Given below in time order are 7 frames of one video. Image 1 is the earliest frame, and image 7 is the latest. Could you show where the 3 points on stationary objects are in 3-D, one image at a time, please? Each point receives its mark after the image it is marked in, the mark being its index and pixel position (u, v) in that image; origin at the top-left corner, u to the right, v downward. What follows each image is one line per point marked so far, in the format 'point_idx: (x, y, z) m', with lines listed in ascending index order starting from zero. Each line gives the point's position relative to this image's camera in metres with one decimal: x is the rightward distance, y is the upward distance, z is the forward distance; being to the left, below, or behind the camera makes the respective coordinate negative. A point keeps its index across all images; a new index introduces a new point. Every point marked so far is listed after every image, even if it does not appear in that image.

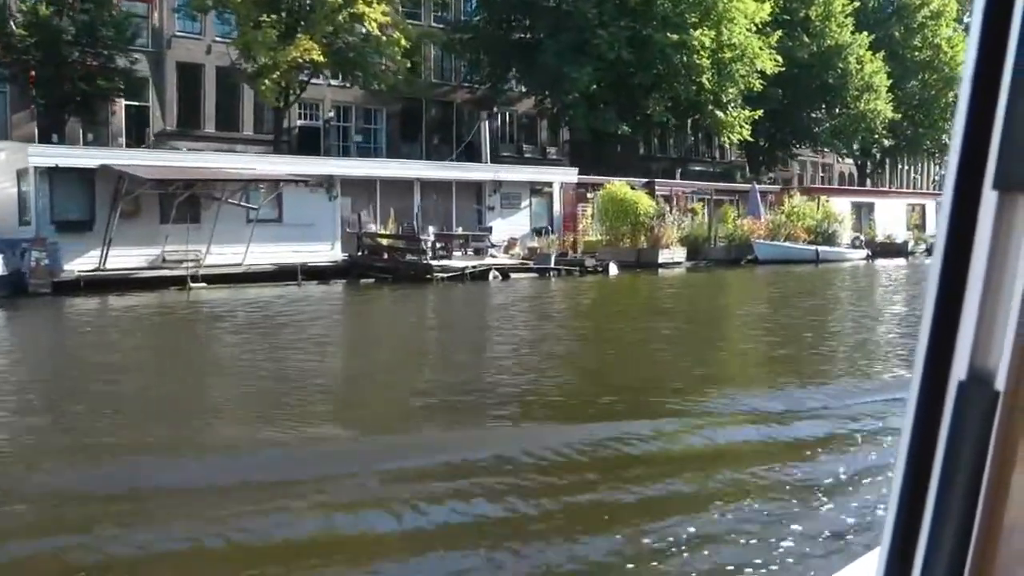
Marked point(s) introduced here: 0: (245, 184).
0: (-2.4, +0.9, +16.5) m
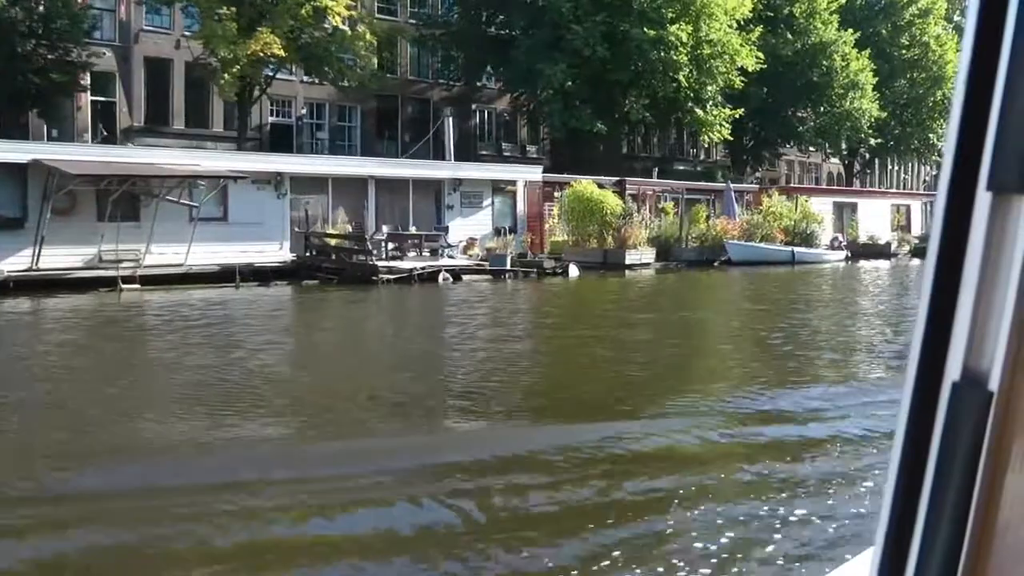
0: (-2.8, +0.9, +15.8) m
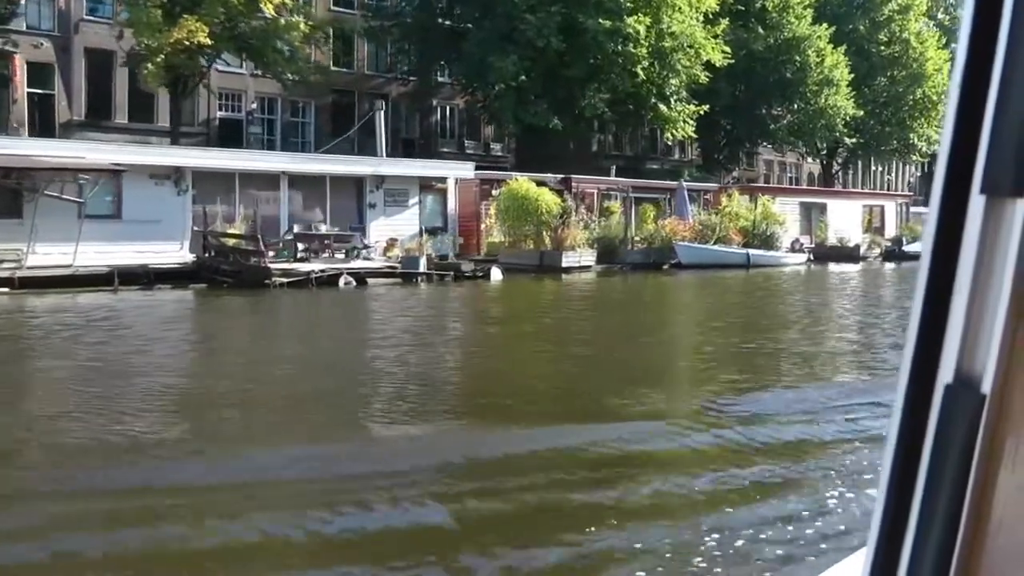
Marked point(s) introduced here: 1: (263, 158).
0: (-3.4, +0.9, +14.6) m
1: (-2.2, +1.2, +17.1) m
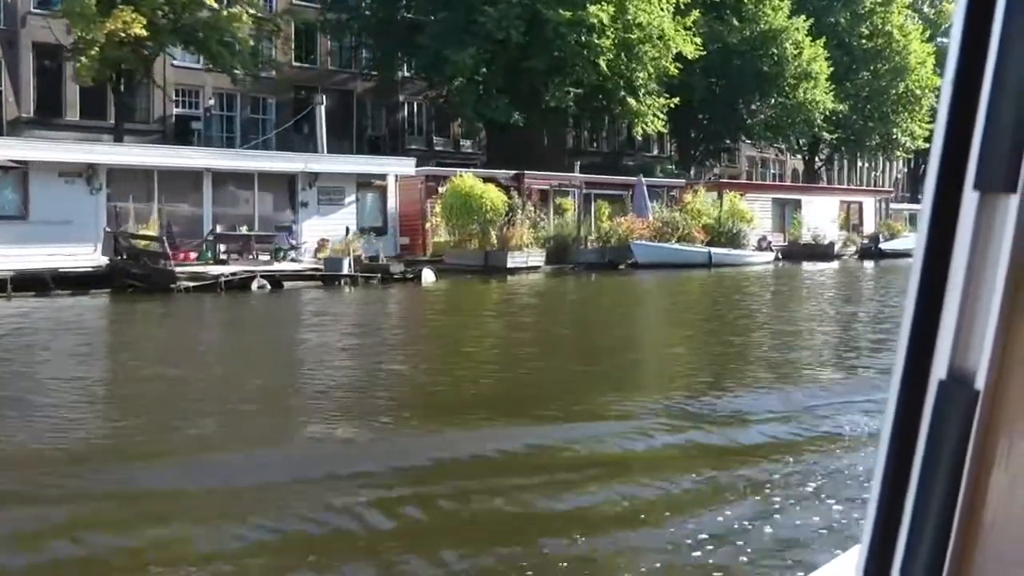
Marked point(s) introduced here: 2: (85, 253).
0: (-3.9, +0.8, +13.6) m
1: (-2.7, +1.1, +16.2) m
2: (-4.3, +0.4, +19.8) m
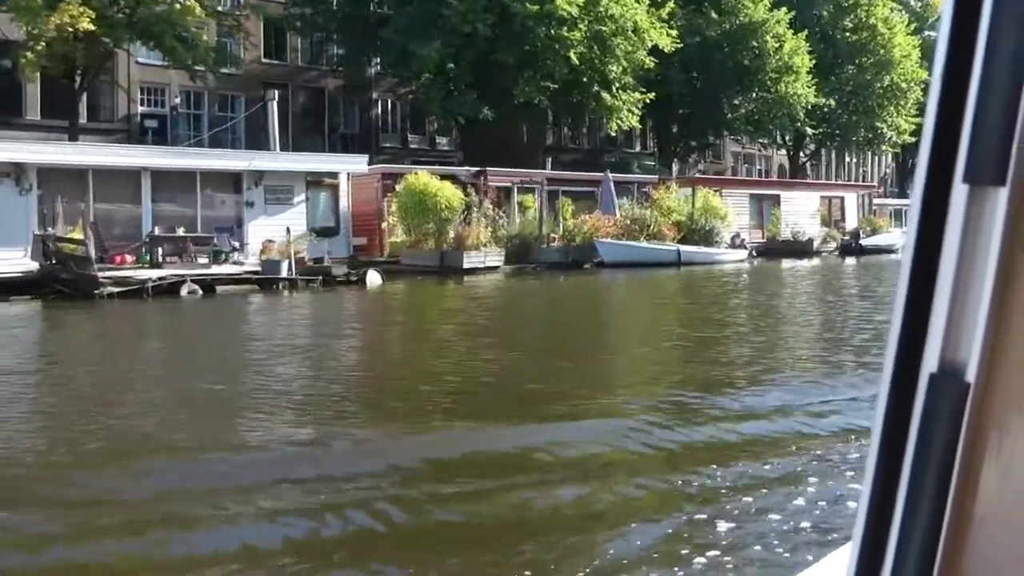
0: (-4.3, +0.8, +12.9) m
1: (-3.0, +1.1, +15.5) m
2: (-4.7, +0.3, +19.1) m
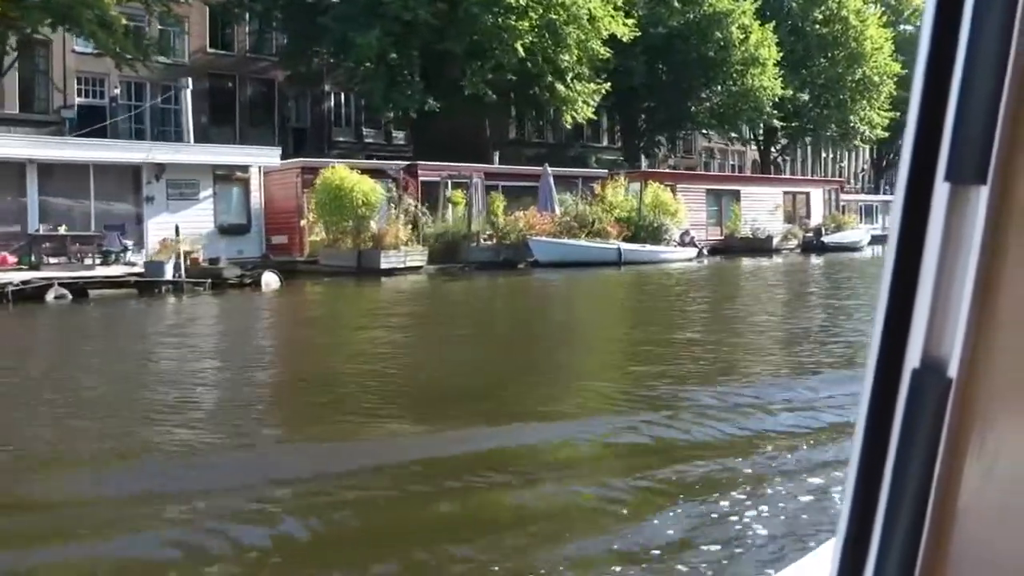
0: (-4.9, +0.8, +11.8) m
1: (-3.7, +1.1, +14.3) m
2: (-5.4, +0.3, +18.0) m
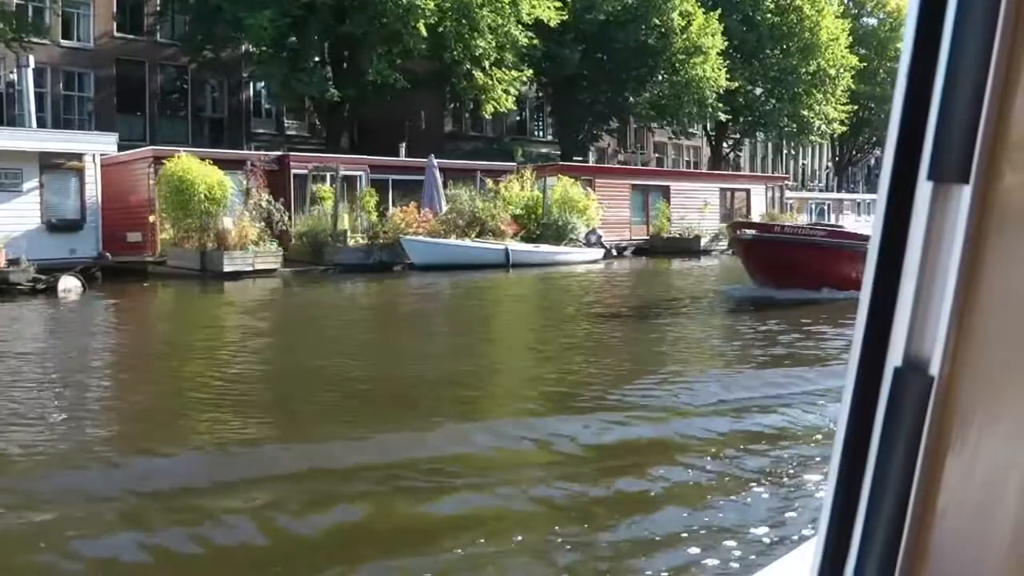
0: (-5.8, +0.7, +10.0) m
1: (-4.6, +1.1, +12.5) m
2: (-6.3, +0.3, +16.2) m
